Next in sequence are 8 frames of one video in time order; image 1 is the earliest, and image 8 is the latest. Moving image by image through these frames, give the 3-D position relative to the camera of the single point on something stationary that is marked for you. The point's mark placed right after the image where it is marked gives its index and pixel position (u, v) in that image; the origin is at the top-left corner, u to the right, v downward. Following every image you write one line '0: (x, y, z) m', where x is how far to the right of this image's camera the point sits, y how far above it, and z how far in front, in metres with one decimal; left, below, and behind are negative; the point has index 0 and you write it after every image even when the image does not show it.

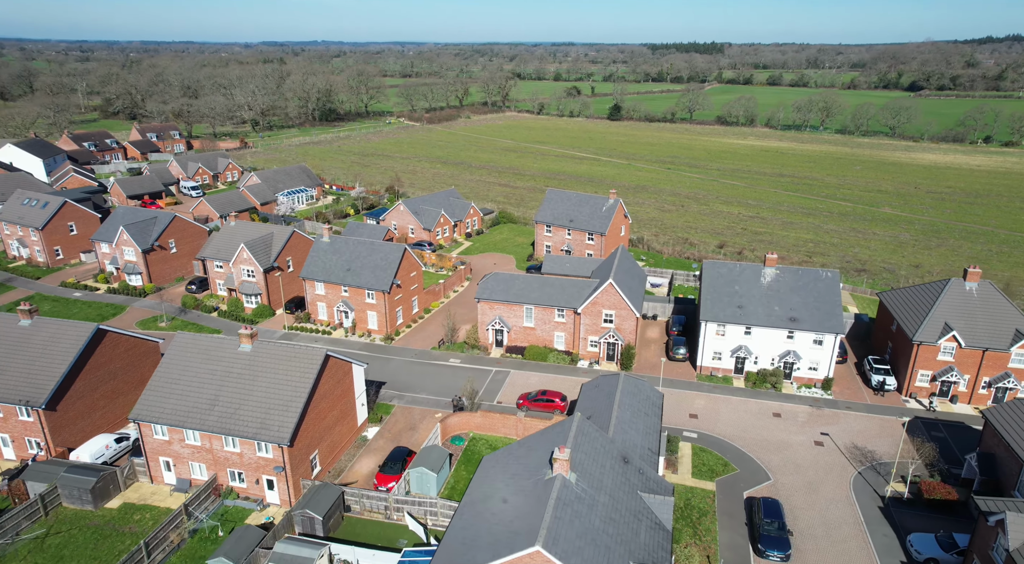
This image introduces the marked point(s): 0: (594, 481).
0: (+2.5, -5.8, +19.6) m
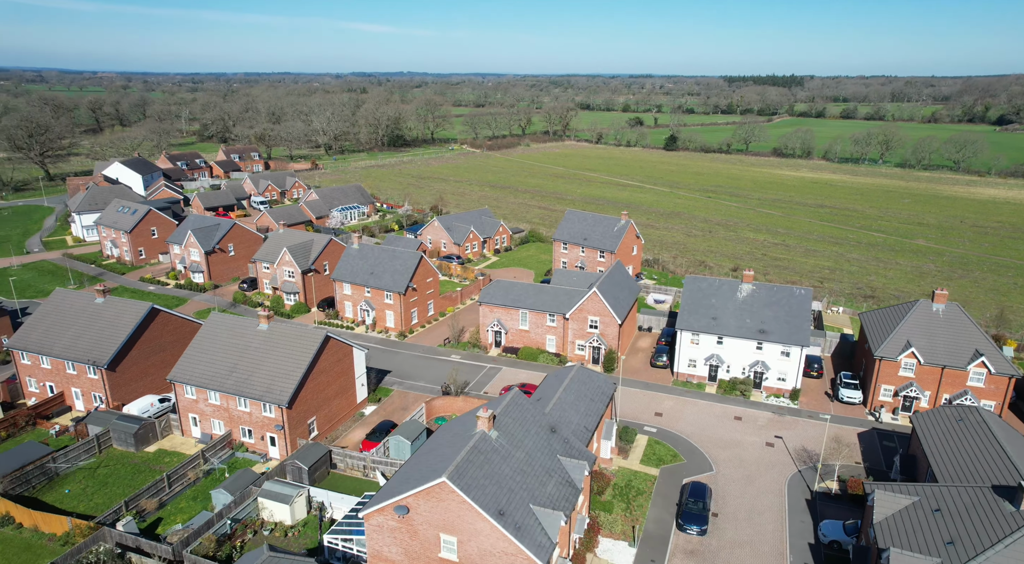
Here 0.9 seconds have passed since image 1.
0: (+0.1, -5.5, +23.5) m
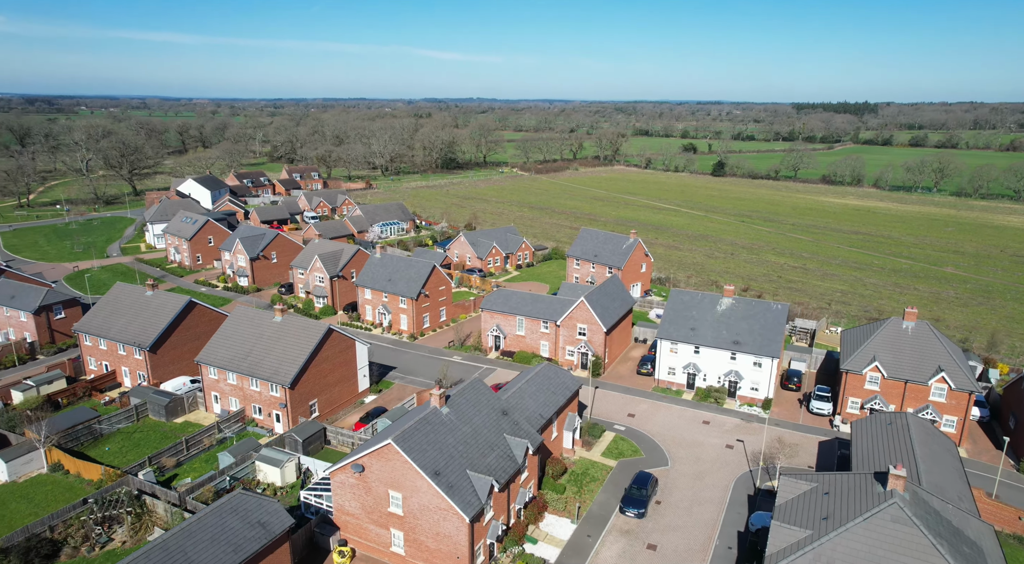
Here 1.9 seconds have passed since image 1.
0: (-1.9, -5.4, +27.1) m
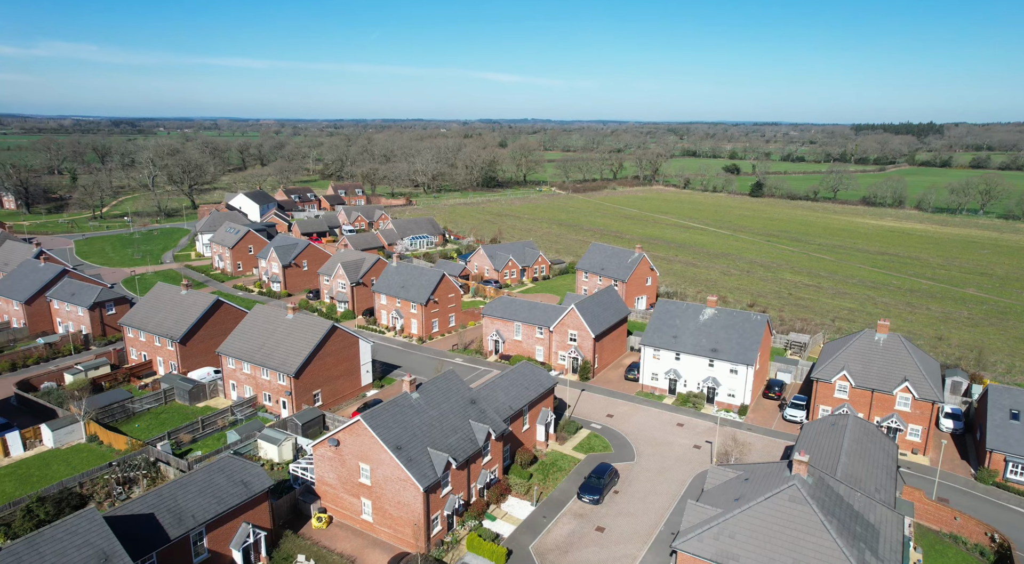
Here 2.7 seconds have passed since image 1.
0: (-3.6, -5.4, +30.3) m
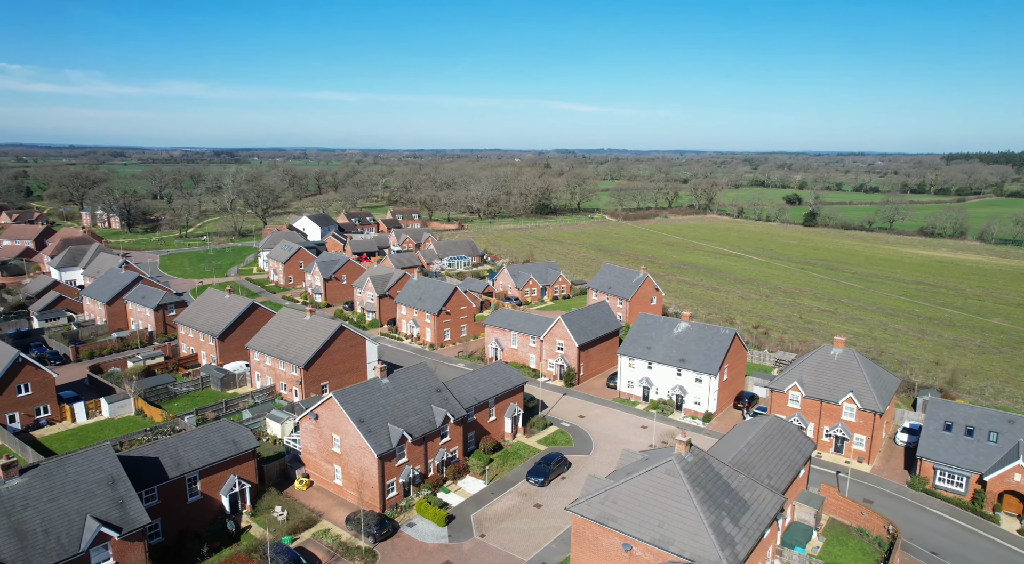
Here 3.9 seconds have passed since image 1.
0: (-5.9, -5.6, +35.6) m
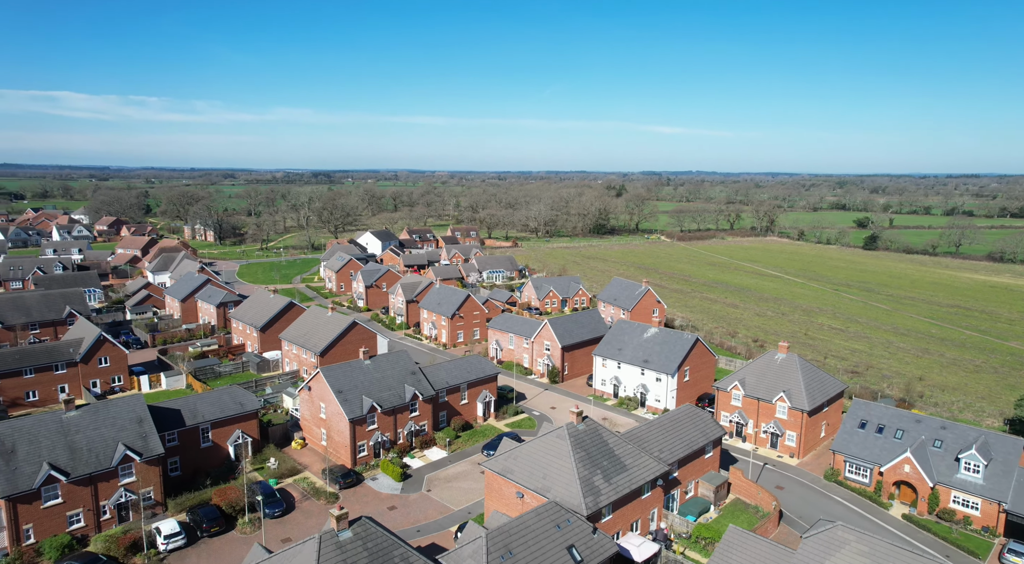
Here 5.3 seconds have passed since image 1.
0: (-8.4, -5.5, +42.7) m
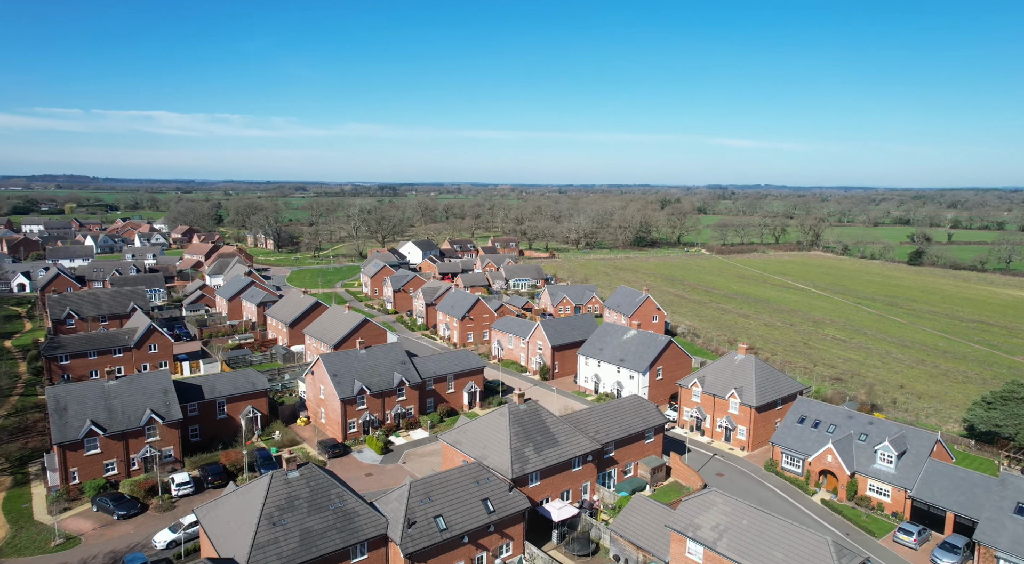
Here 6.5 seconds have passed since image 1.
0: (-10.1, -5.5, +48.8) m
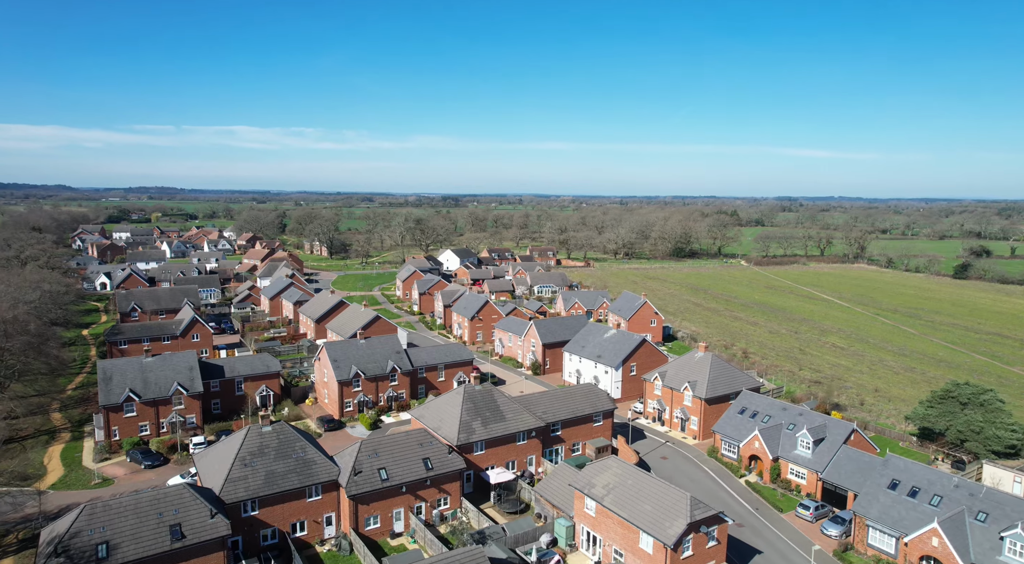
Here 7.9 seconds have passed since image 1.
0: (-11.6, -5.4, +55.6) m
